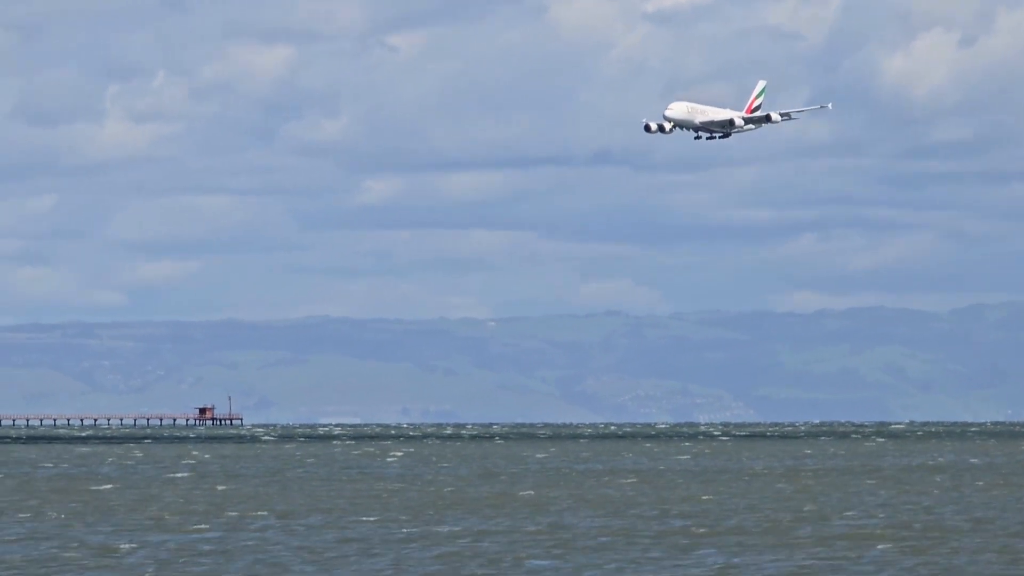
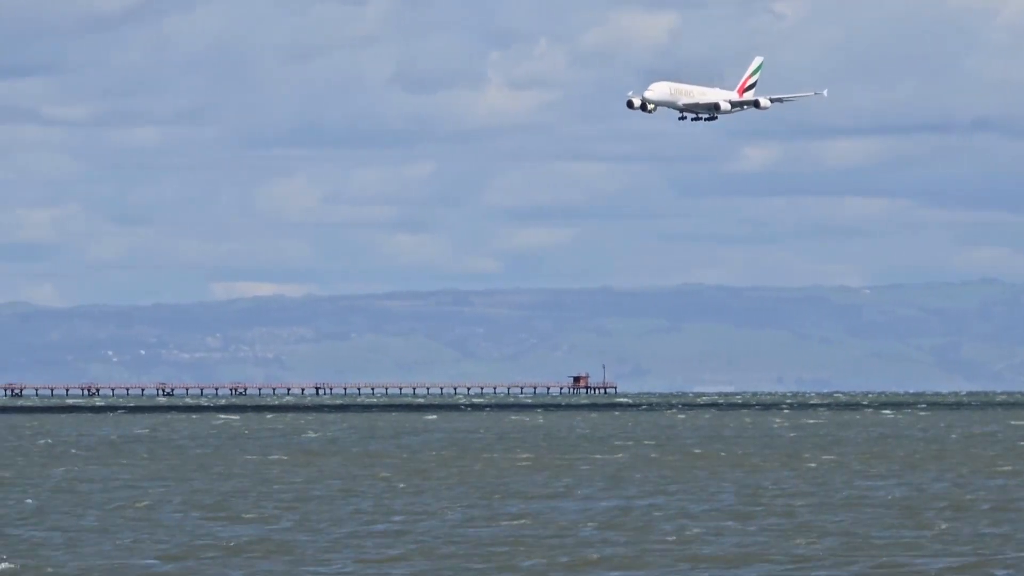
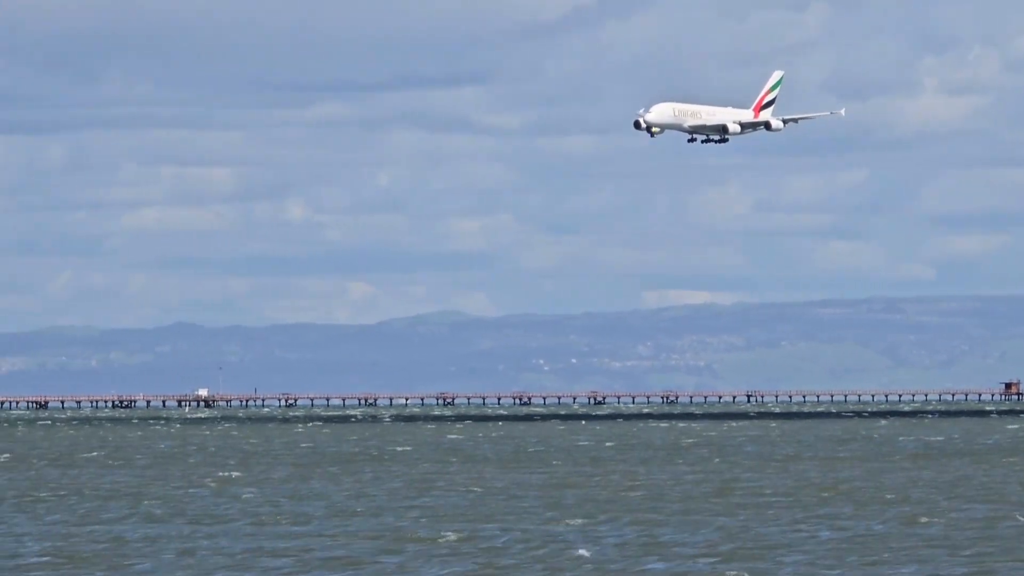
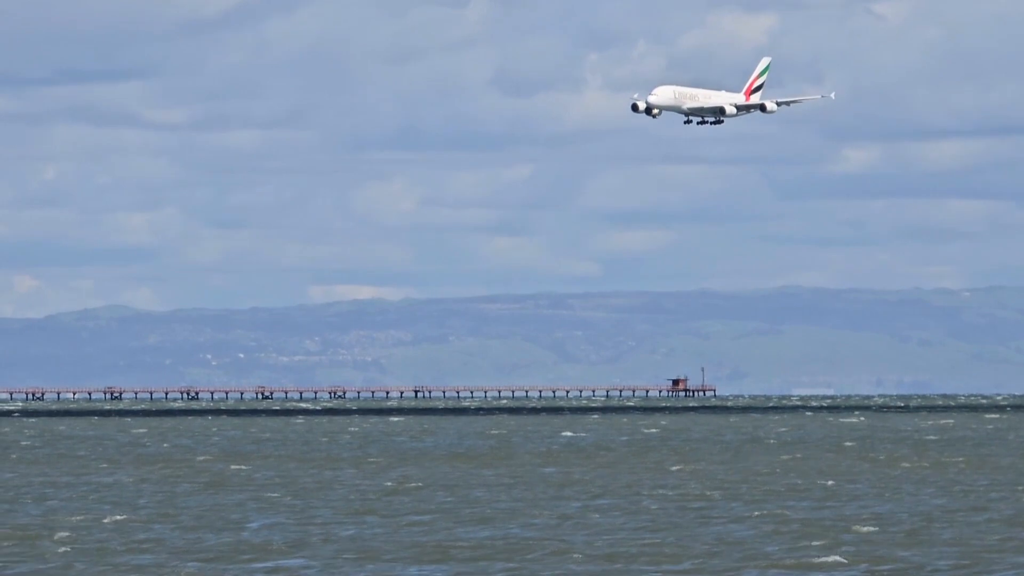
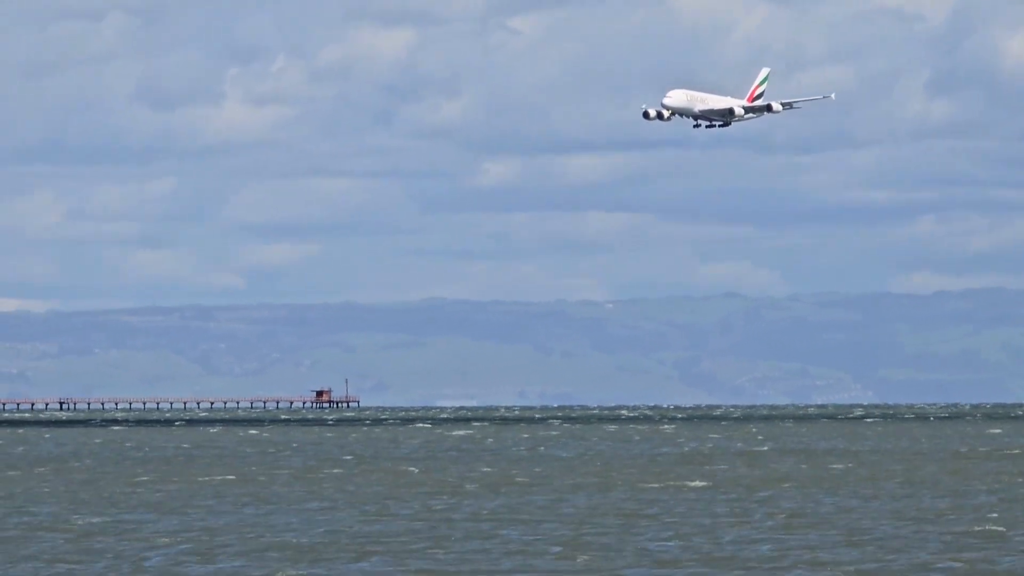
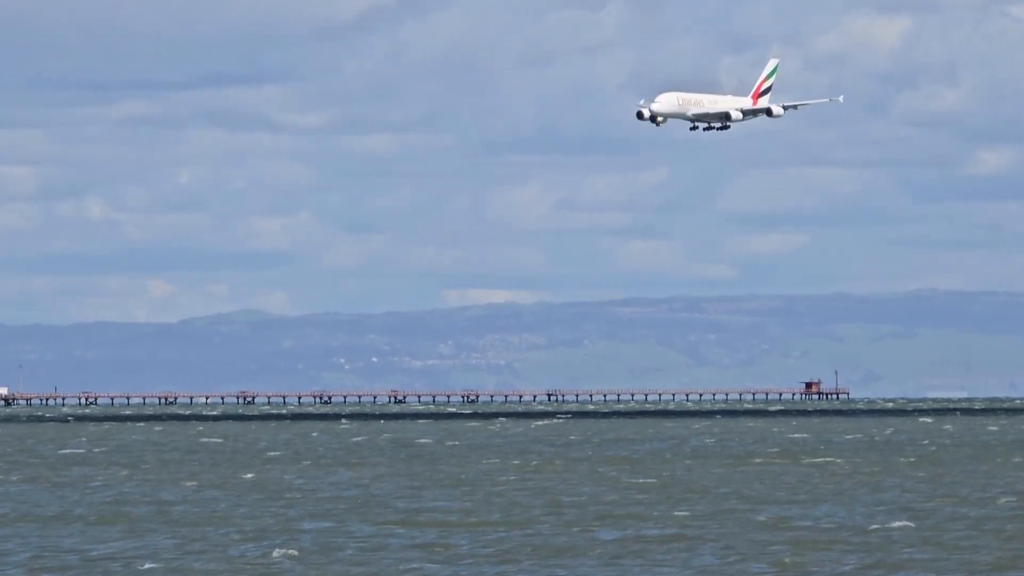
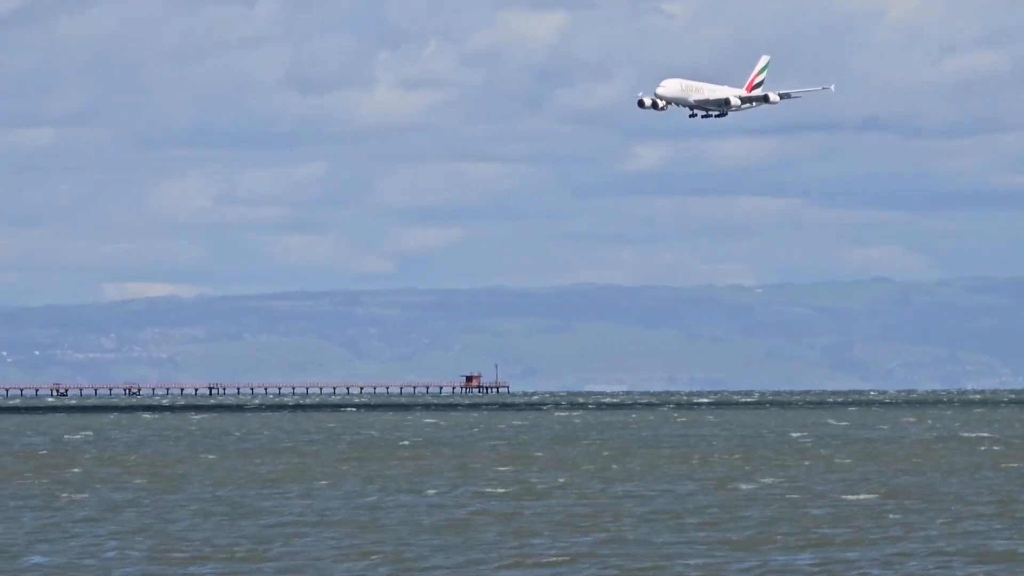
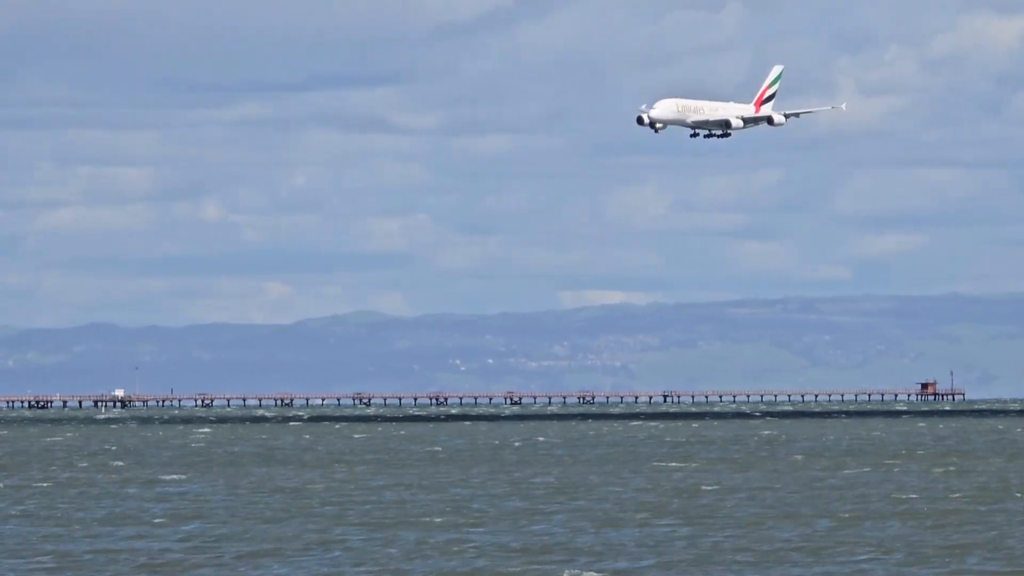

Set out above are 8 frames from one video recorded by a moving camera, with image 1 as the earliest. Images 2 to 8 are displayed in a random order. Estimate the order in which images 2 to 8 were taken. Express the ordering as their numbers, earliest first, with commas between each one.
5, 7, 2, 4, 6, 8, 3
